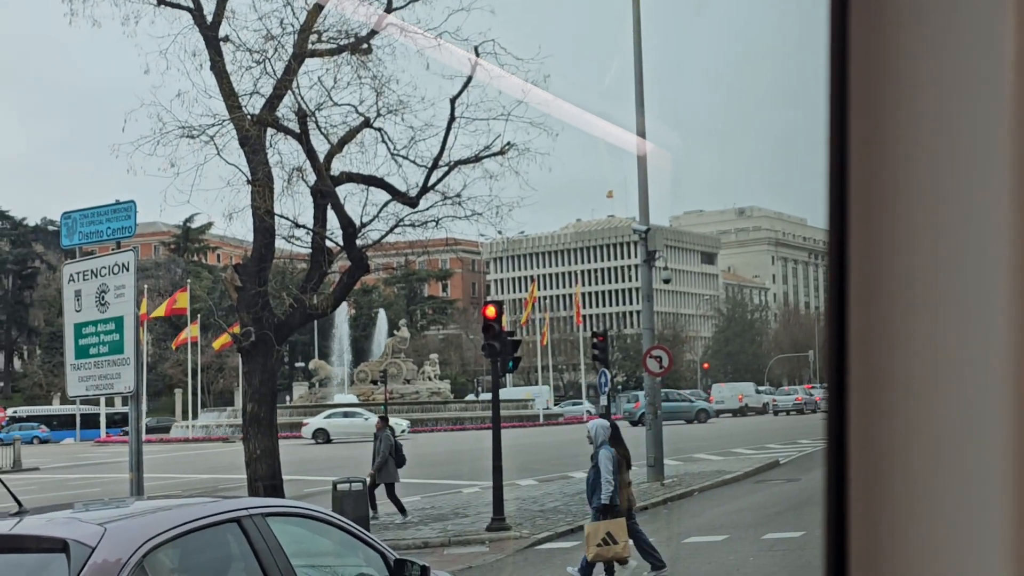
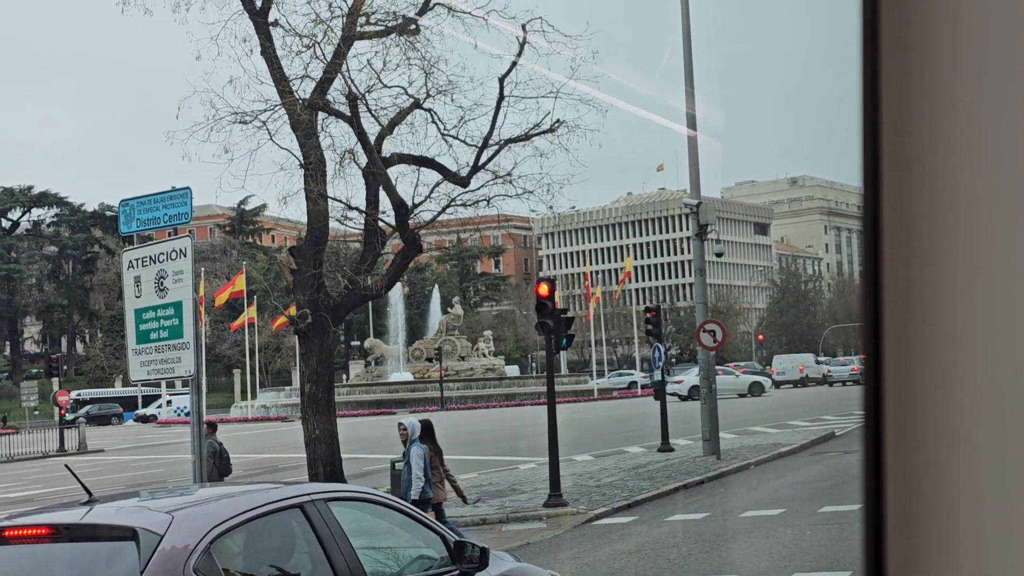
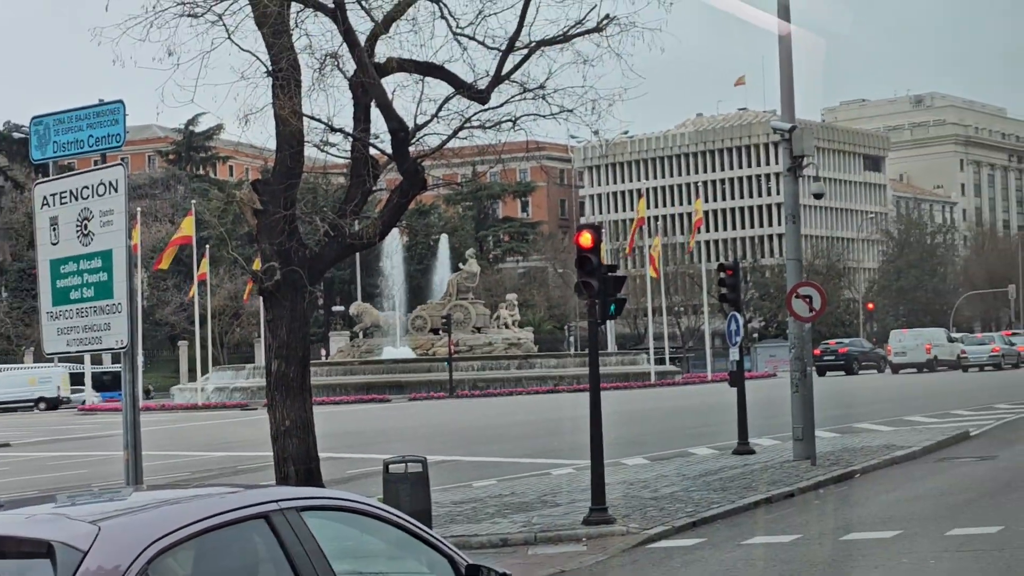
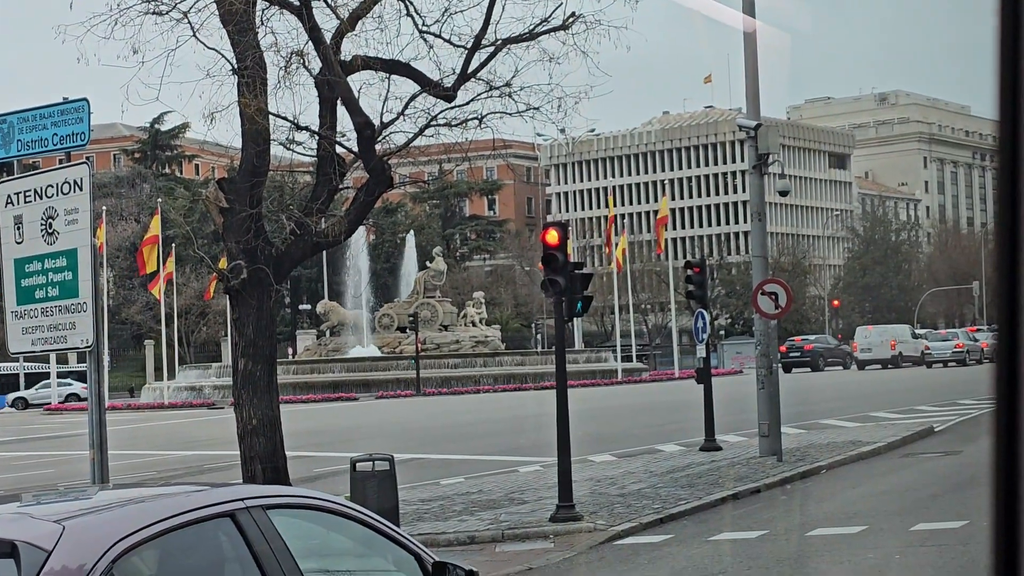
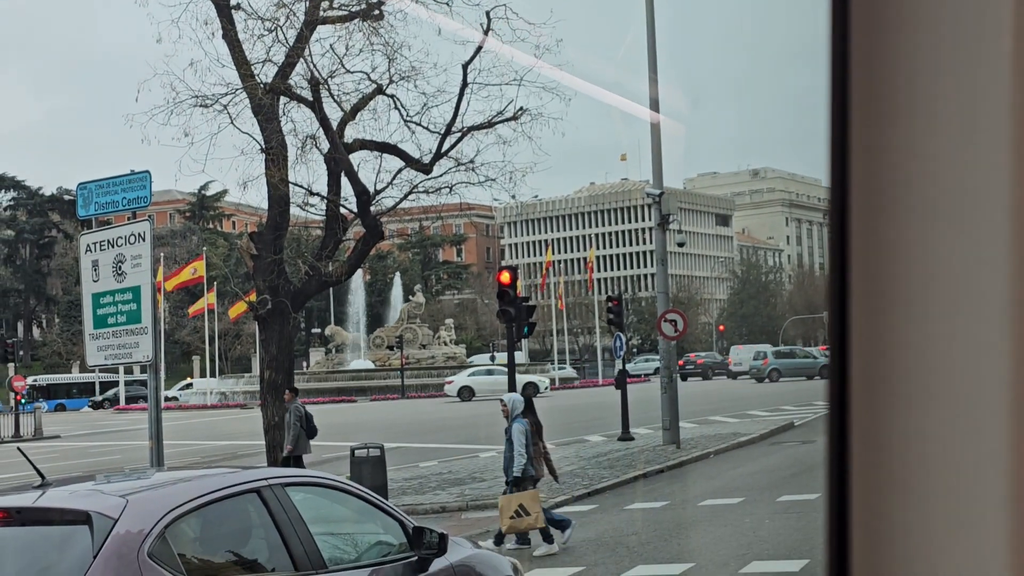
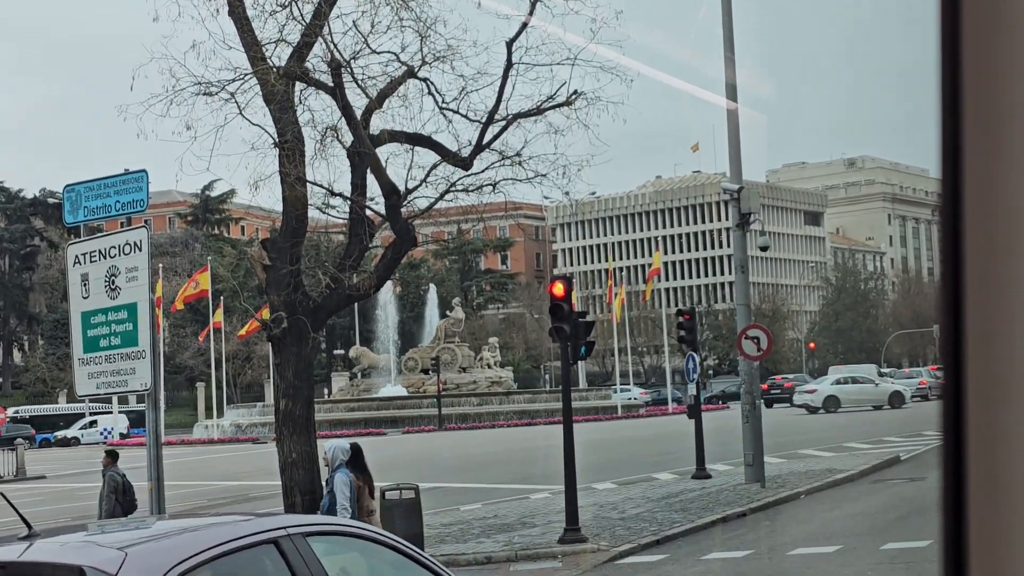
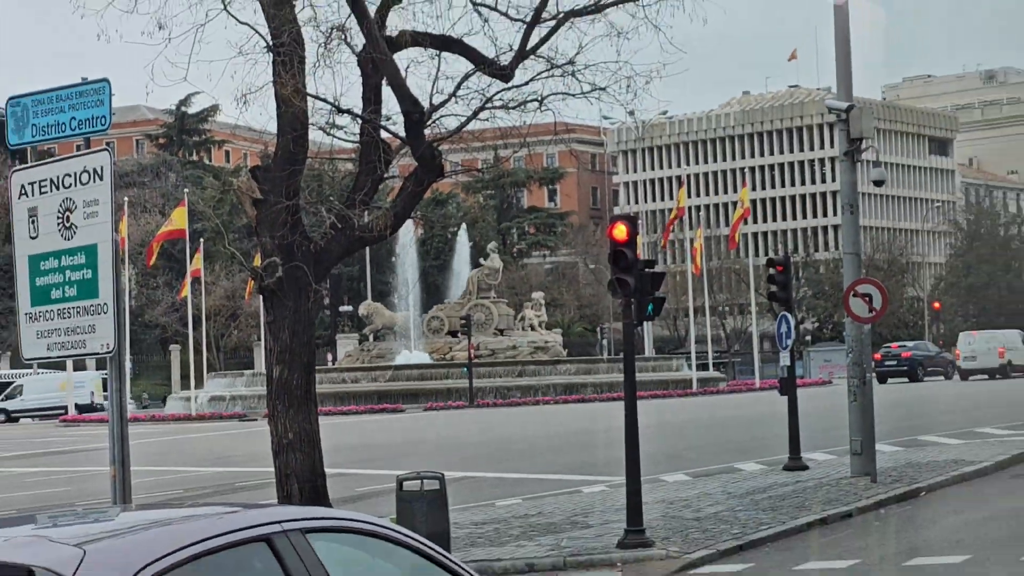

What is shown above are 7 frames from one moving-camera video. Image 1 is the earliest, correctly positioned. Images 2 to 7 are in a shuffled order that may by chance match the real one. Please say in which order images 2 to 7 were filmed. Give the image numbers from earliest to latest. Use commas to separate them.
5, 2, 6, 7, 3, 4
